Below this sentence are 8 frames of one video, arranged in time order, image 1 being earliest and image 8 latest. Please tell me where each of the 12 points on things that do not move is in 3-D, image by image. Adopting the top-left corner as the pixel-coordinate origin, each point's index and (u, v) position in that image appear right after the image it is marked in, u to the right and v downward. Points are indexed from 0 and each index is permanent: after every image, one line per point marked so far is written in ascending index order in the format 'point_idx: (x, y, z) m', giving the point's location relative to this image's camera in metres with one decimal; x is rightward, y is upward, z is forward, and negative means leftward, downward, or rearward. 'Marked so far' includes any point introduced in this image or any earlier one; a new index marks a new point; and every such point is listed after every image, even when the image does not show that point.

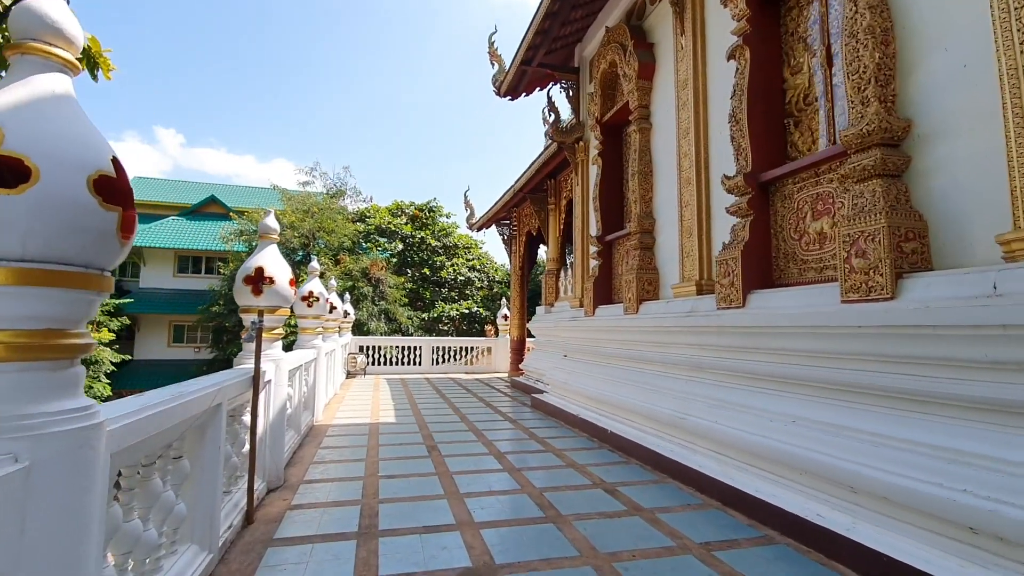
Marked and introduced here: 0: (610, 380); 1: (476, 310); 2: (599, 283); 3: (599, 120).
0: (+0.8, -0.8, +4.6) m
1: (-0.9, -0.6, +14.4) m
2: (+0.8, 0.0, +5.1) m
3: (+0.9, +1.7, +5.3) m
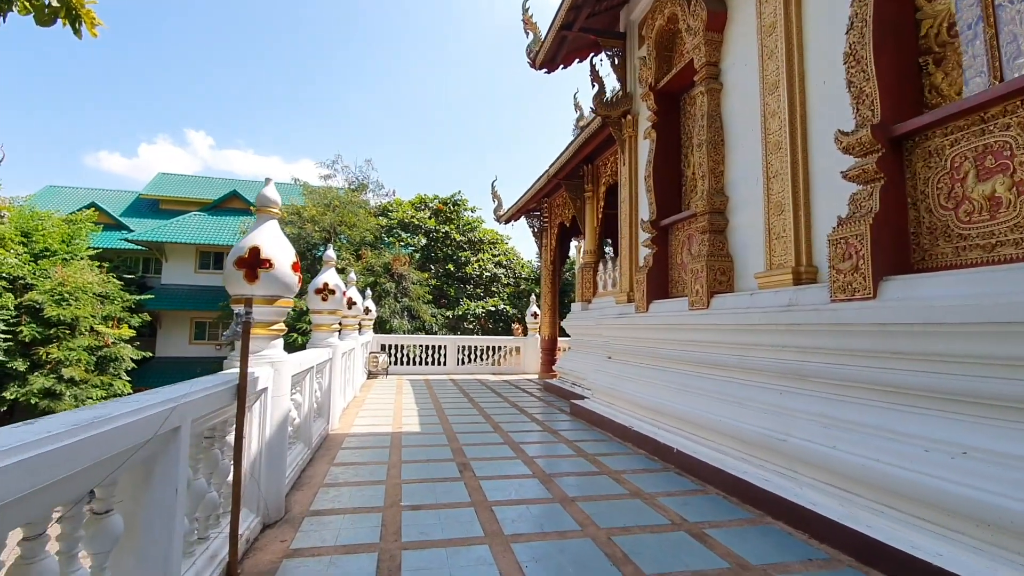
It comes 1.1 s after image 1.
0: (+1.2, -0.7, +3.9) m
1: (-0.2, -0.5, +13.7) m
2: (+1.2, +0.1, +4.4) m
3: (+1.2, +1.7, +4.6) m
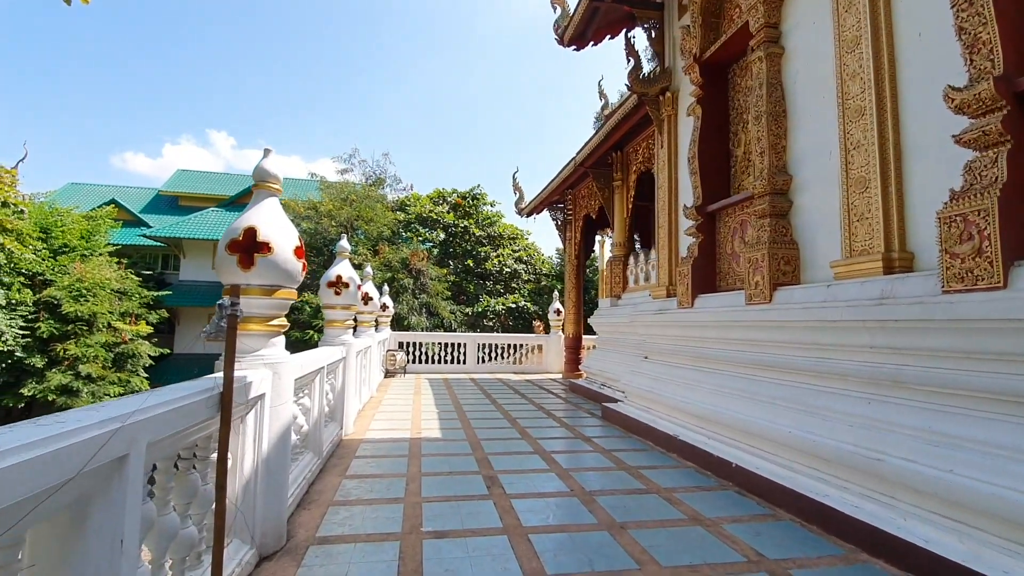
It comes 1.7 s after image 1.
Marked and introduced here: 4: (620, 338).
0: (+1.4, -0.7, +3.4) m
1: (+0.3, -0.4, +13.3) m
2: (+1.4, +0.2, +4.0) m
3: (+1.4, +1.8, +4.1) m
4: (+1.2, -0.6, +5.9) m
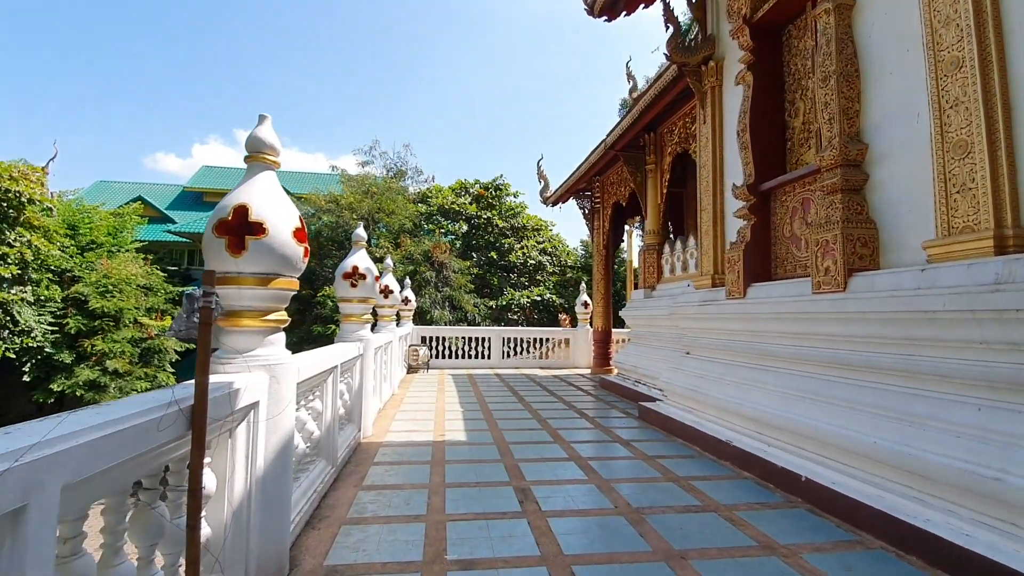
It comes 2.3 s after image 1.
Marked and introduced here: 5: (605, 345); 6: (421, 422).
0: (+1.6, -0.6, +3.0) m
1: (+0.9, -0.2, +12.9) m
2: (+1.6, +0.3, +3.6) m
3: (+1.6, +1.9, +3.7) m
4: (+1.5, -0.4, +5.5) m
5: (+1.5, -0.9, +8.4) m
6: (-0.8, -1.2, +4.6) m
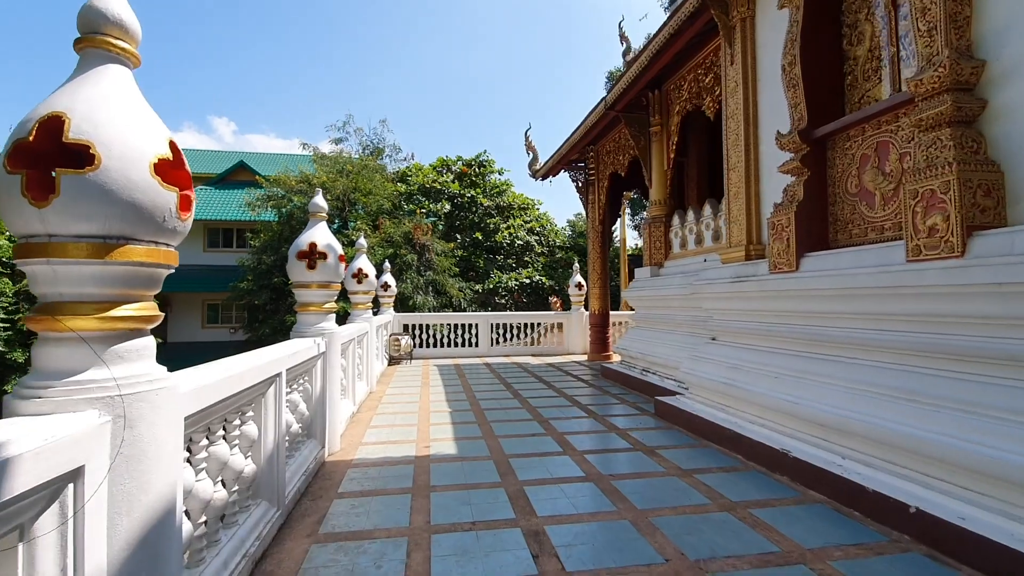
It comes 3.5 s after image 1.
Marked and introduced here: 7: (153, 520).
0: (+1.6, -0.5, +2.4) m
1: (+0.6, +0.2, +12.3) m
2: (+1.6, +0.4, +2.9) m
3: (+1.6, +2.0, +2.9) m
4: (+1.4, -0.2, +4.8) m
5: (+1.3, -0.6, +7.8) m
6: (-0.8, -1.0, +3.8) m
7: (-0.7, -0.5, +1.1) m
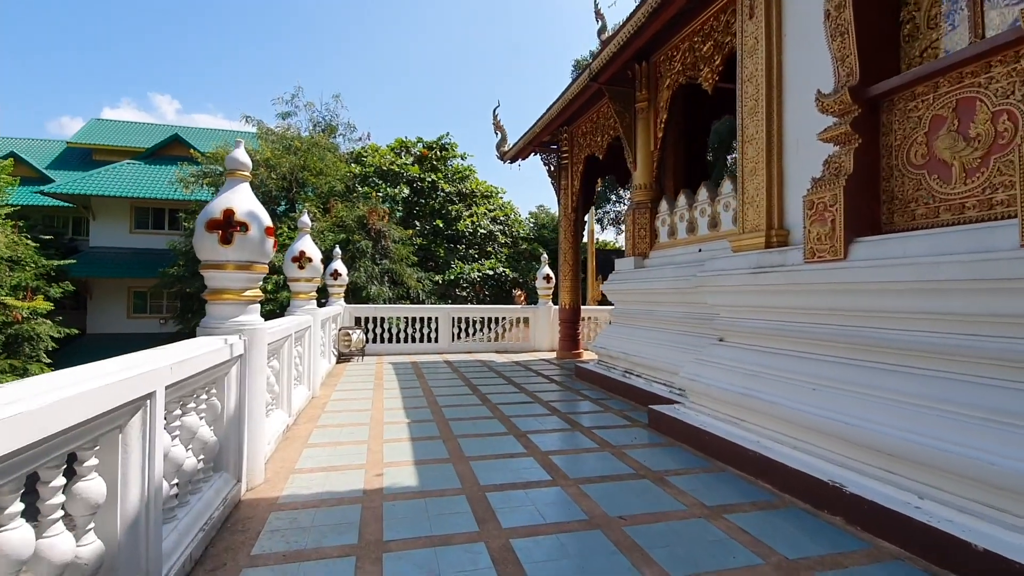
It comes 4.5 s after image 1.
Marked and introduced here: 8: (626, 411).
0: (+1.5, -0.4, +1.9) m
1: (-0.2, +0.4, +11.6) m
2: (+1.5, +0.4, +2.3) m
3: (+1.5, +2.1, +2.4) m
4: (+1.2, -0.2, +4.3) m
5: (+0.8, -0.5, +7.2) m
6: (-1.0, -0.9, +3.1) m
7: (-0.7, -0.4, +0.4) m
8: (+0.8, -0.9, +3.9) m
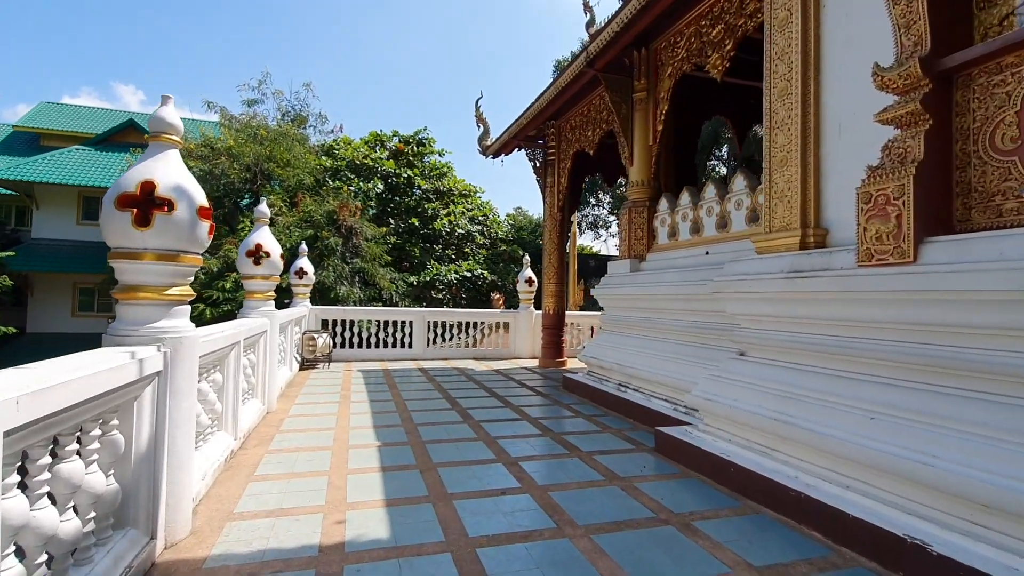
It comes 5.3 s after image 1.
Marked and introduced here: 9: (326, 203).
0: (+1.5, -0.5, +1.5) m
1: (-0.7, +0.3, +11.1) m
2: (+1.5, +0.4, +2.0) m
3: (+1.6, +2.0, +2.0) m
4: (+1.1, -0.2, +3.9) m
5: (+0.6, -0.6, +6.8) m
6: (-1.0, -0.9, +2.6) m
7: (-0.6, -0.4, -0.1) m
8: (+0.7, -0.9, +3.5) m
9: (-3.4, +1.5, +9.5) m
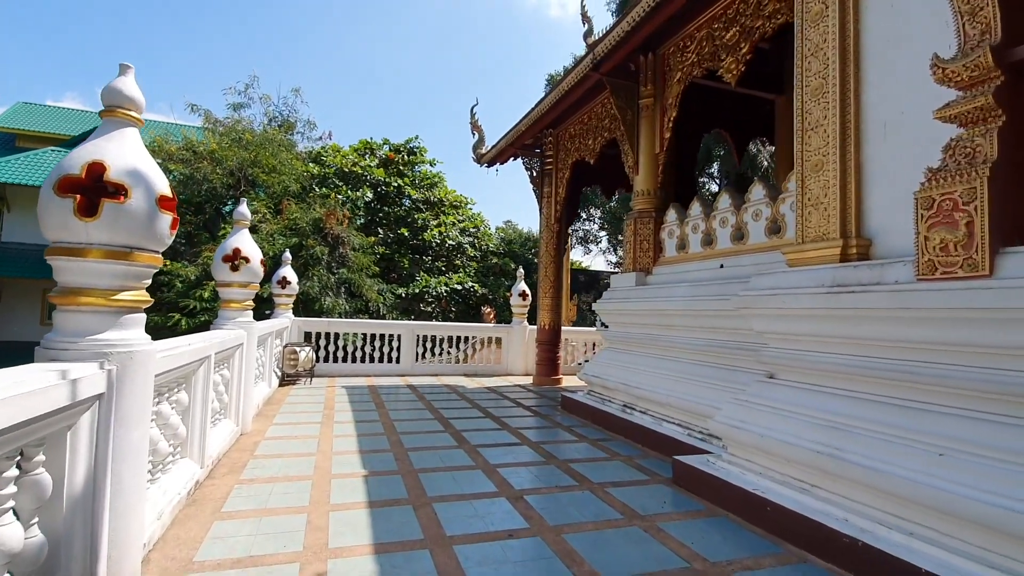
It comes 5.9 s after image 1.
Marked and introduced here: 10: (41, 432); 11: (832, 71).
0: (+1.6, -0.5, +1.2) m
1: (-0.9, 0.0, +10.8) m
2: (+1.6, +0.4, +1.7) m
3: (+1.7, +2.0, +1.8) m
4: (+1.1, -0.3, +3.6) m
5: (+0.5, -0.7, +6.5) m
6: (-1.0, -1.0, +2.3) m
7: (-0.5, -0.4, -0.4) m
8: (+0.7, -1.0, +3.2) m
9: (-3.5, +1.3, +9.1) m
10: (-1.1, -0.3, +1.3) m
11: (+1.5, +1.0, +2.4) m
